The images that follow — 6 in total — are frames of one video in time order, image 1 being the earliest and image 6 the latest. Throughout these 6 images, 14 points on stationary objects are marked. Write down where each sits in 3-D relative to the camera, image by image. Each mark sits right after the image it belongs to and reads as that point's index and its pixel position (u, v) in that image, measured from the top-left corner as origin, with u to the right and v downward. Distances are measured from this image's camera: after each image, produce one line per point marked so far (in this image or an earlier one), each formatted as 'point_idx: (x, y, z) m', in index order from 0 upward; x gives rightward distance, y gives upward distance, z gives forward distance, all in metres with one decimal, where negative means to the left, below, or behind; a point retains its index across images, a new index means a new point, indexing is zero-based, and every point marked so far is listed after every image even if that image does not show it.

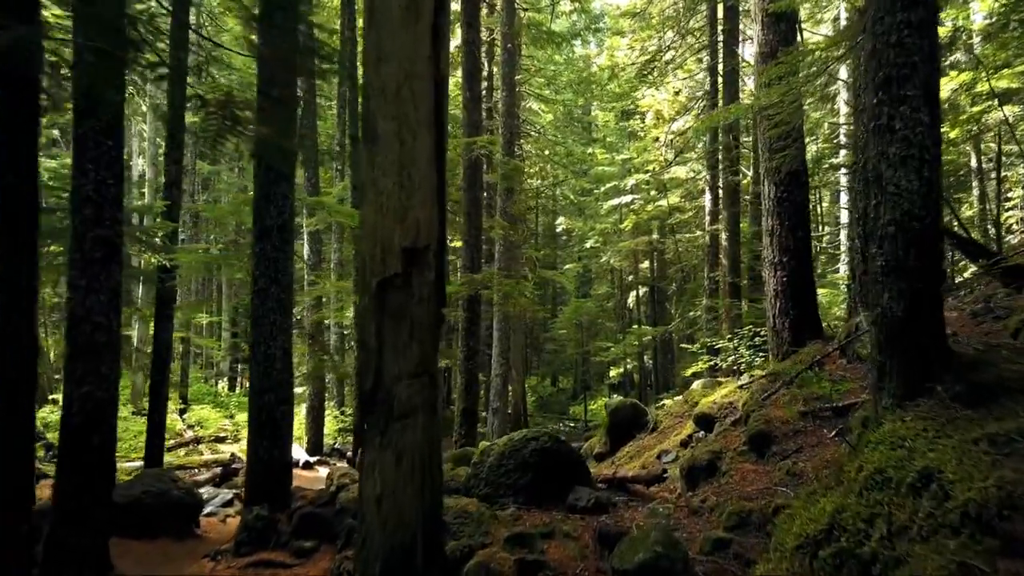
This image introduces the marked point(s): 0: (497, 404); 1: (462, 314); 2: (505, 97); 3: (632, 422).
0: (-0.4, -3.2, +18.1) m
1: (-0.9, -0.4, +11.7) m
2: (-0.2, +5.5, +19.0) m
3: (+1.6, -1.8, +8.7) m
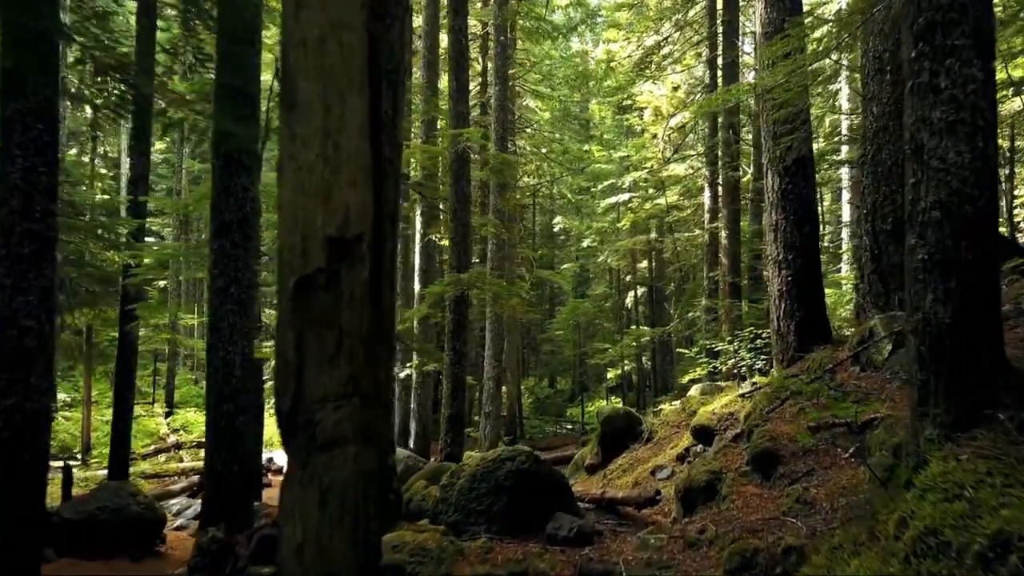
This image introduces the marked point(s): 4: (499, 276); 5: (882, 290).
0: (-0.6, -3.2, +17.6) m
1: (-1.1, -0.5, +11.1) m
2: (-0.4, +5.5, +18.5) m
3: (+1.4, -1.8, +8.1) m
4: (-0.4, +0.3, +18.3) m
5: (+4.8, 0.0, +8.6) m
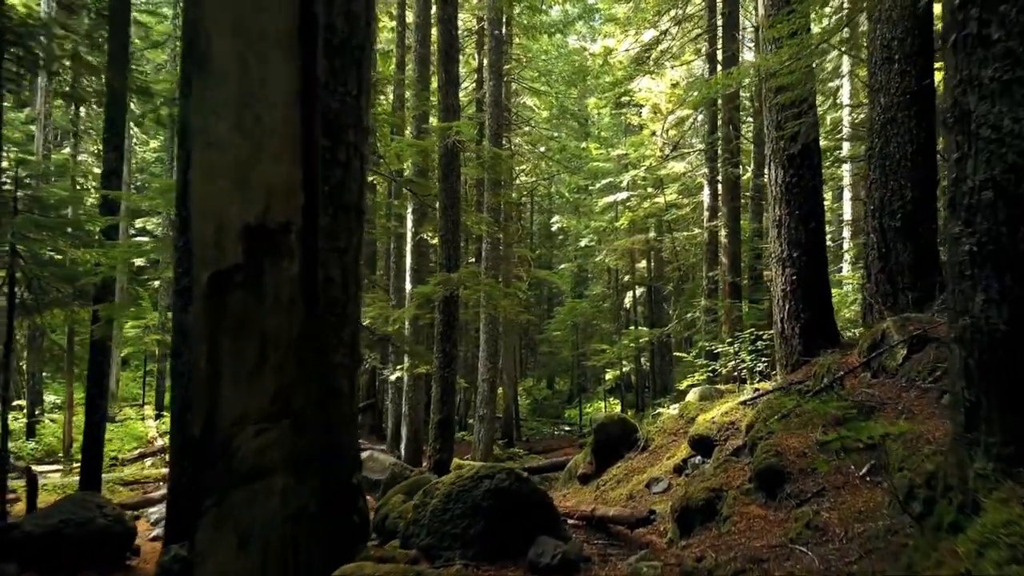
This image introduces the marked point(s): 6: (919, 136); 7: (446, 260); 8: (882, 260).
0: (-0.7, -3.2, +17.2) m
1: (-1.2, -0.4, +10.7) m
2: (-0.5, +5.5, +18.1) m
3: (+1.3, -1.8, +7.7) m
4: (-0.5, +0.3, +17.9) m
5: (+4.7, 0.0, +8.2) m
6: (+4.8, +1.8, +7.9) m
7: (-1.1, +0.4, +10.7) m
8: (+4.6, +0.3, +8.2) m
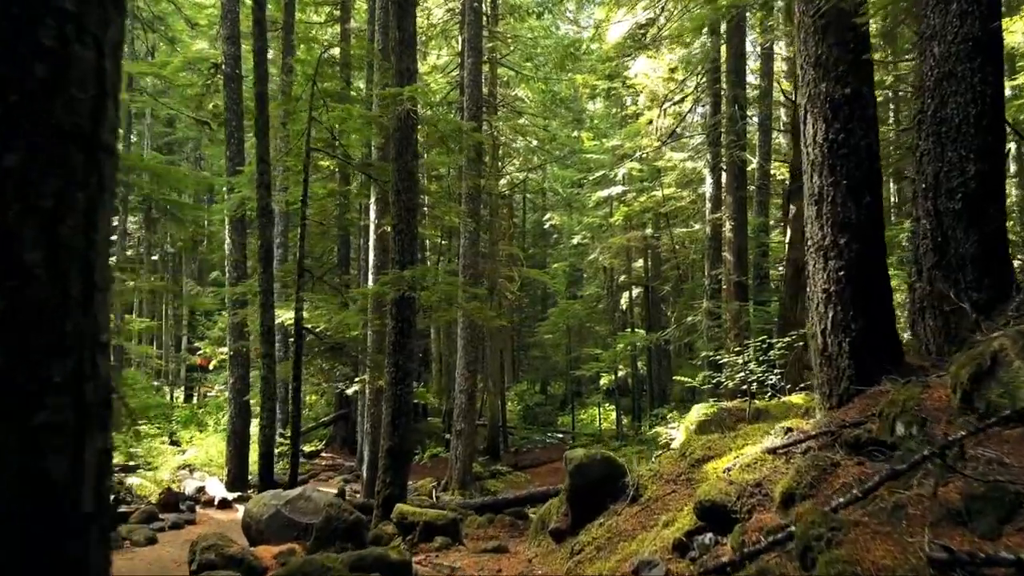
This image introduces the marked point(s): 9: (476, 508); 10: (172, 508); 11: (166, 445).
0: (-1.2, -3.2, +15.4) m
1: (-1.6, -0.5, +9.0) m
2: (-1.0, +5.5, +16.3) m
3: (+0.8, -1.8, +6.0) m
4: (-1.0, +0.3, +16.2) m
5: (+4.2, 0.0, +6.4) m
6: (+4.4, +1.8, +6.2) m
7: (-1.5, +0.4, +9.0) m
8: (+4.2, +0.3, +6.5) m
9: (-0.5, -3.2, +9.8) m
10: (-6.2, -4.0, +12.1) m
11: (-8.9, -4.1, +17.1) m
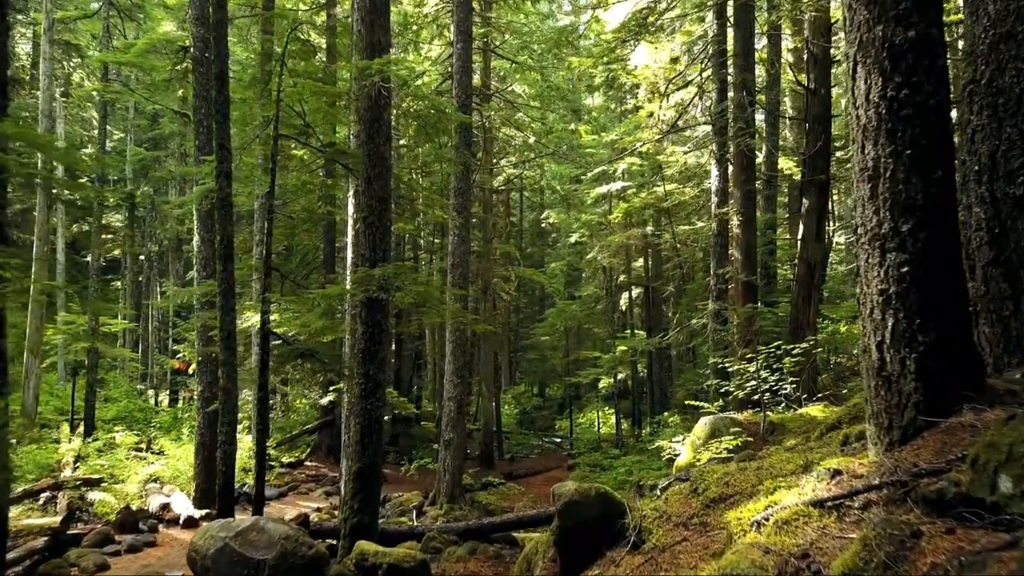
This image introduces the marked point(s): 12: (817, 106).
0: (-1.3, -3.2, +14.4) m
1: (-1.8, -0.5, +8.0) m
2: (-1.2, +5.5, +15.3) m
3: (+0.7, -1.8, +5.0) m
4: (-1.1, +0.3, +15.2) m
5: (+4.1, 0.0, +5.4) m
6: (+4.2, +1.8, +5.2) m
7: (-1.7, +0.4, +8.0) m
8: (+4.0, +0.3, +5.5) m
9: (-0.7, -3.2, +8.8) m
10: (-6.4, -4.0, +11.1) m
11: (-9.1, -4.1, +16.1) m
12: (+5.3, +3.2, +11.5) m
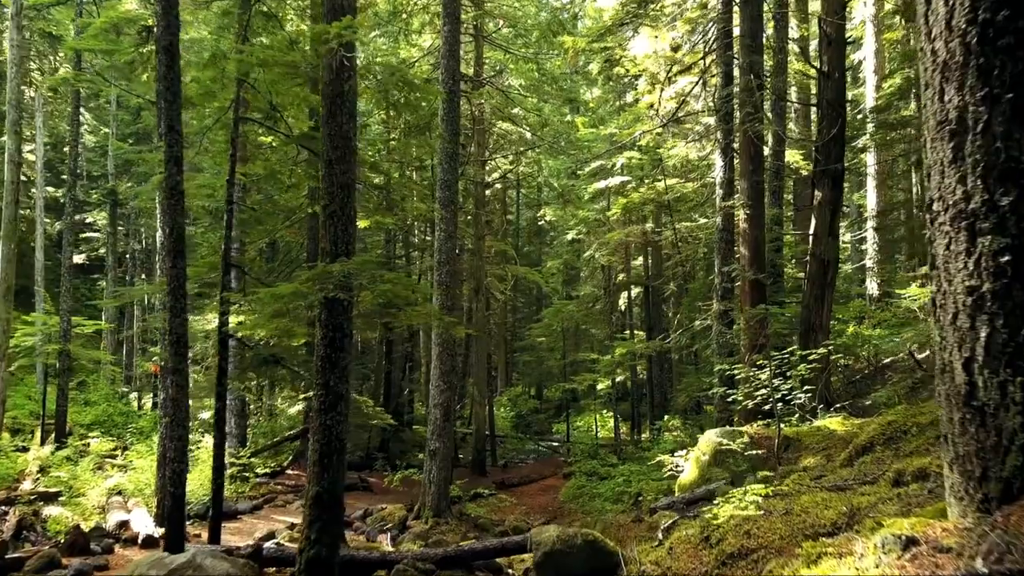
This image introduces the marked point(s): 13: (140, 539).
0: (-1.5, -3.2, +13.5) m
1: (-2.0, -0.4, +7.0) m
2: (-1.4, +5.5, +14.4) m
3: (+0.5, -1.7, +4.0) m
4: (-1.3, +0.3, +14.2) m
5: (+3.9, 0.0, +4.5) m
6: (+4.0, +1.8, +4.2) m
7: (-1.9, +0.4, +7.0) m
8: (+3.8, +0.4, +4.6) m
9: (-0.9, -3.2, +7.8) m
10: (-6.6, -4.0, +10.2) m
11: (-9.3, -4.0, +15.1) m
12: (+5.1, +3.2, +10.6) m
13: (-6.0, -4.0, +10.7) m
